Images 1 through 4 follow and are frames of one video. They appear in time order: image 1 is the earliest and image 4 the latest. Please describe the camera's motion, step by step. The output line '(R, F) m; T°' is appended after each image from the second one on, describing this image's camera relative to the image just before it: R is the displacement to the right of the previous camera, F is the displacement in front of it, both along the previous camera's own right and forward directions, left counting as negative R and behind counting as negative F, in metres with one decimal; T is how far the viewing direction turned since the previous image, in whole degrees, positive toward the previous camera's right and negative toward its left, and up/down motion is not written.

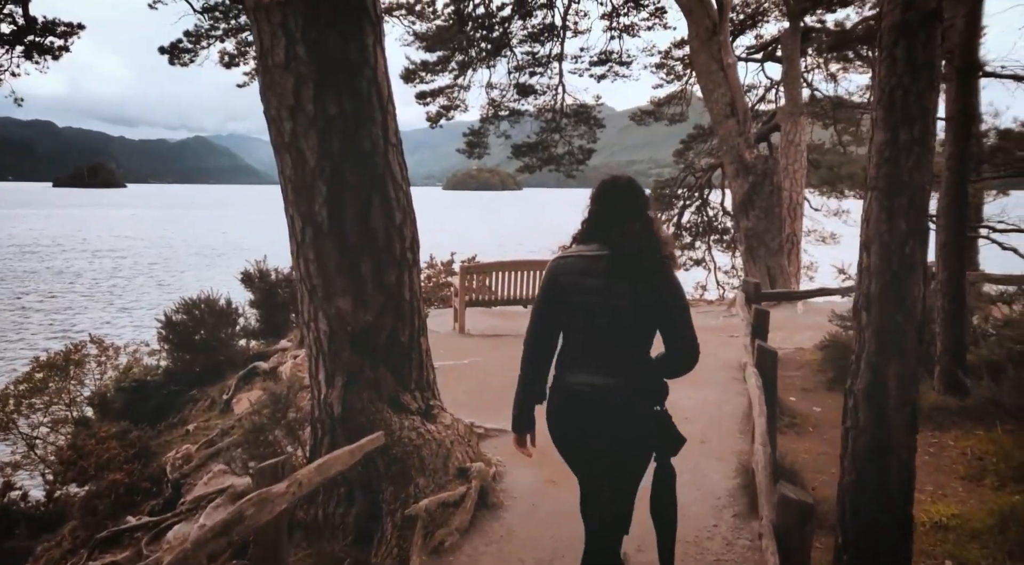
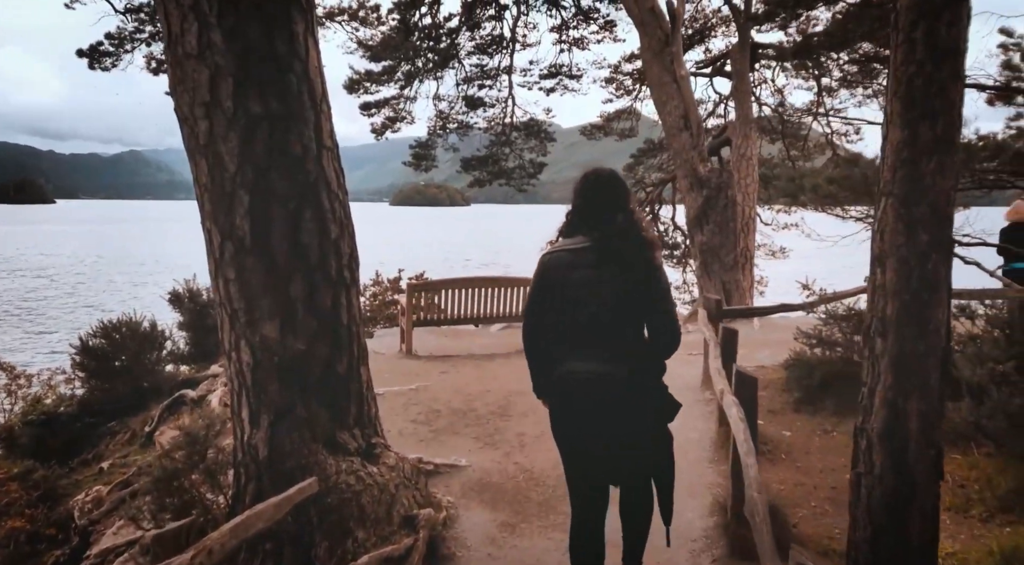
(0.0, +0.5) m; +4°
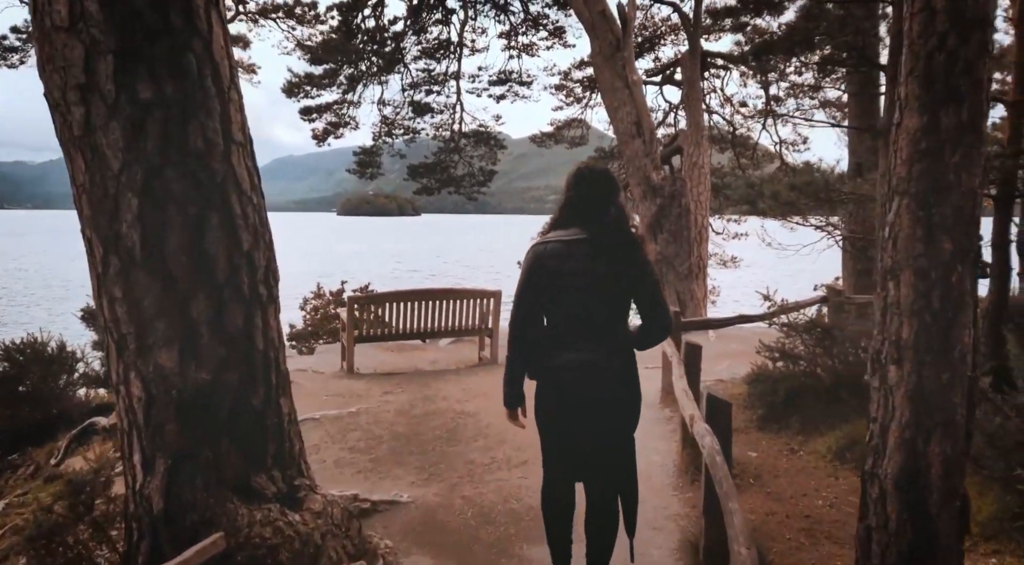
(0.0, +0.5) m; +4°
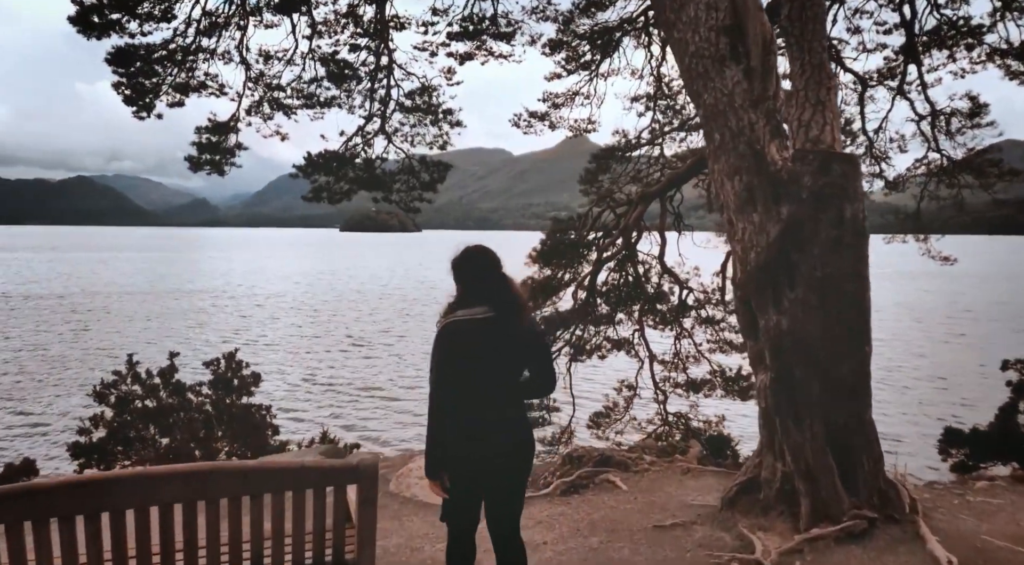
(+0.5, +6.2) m; 0°
